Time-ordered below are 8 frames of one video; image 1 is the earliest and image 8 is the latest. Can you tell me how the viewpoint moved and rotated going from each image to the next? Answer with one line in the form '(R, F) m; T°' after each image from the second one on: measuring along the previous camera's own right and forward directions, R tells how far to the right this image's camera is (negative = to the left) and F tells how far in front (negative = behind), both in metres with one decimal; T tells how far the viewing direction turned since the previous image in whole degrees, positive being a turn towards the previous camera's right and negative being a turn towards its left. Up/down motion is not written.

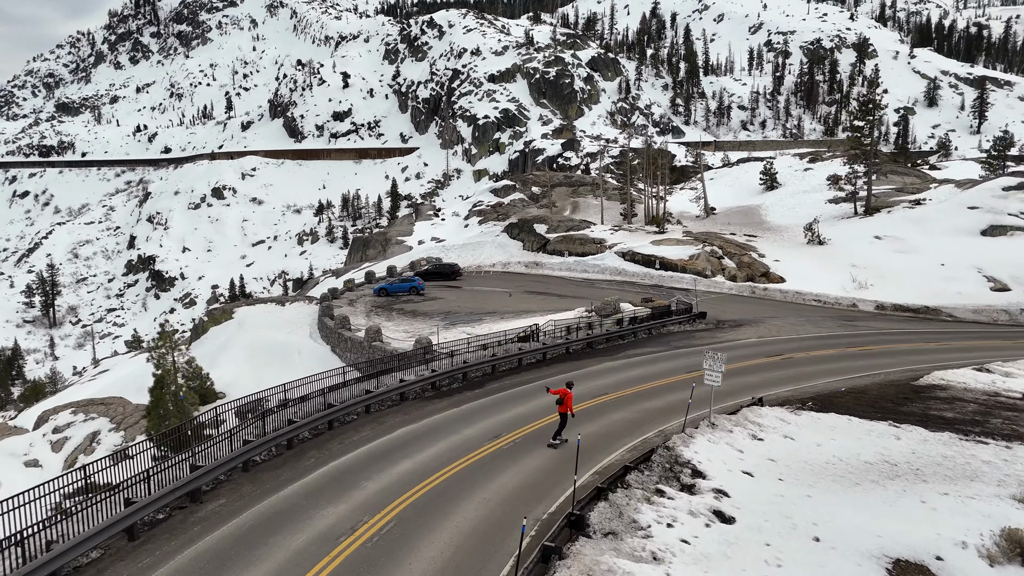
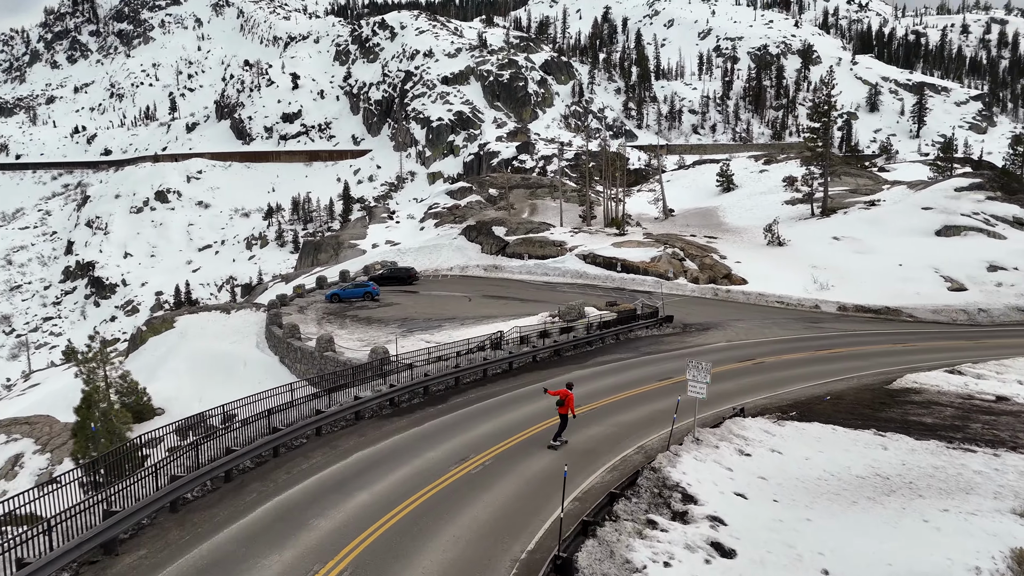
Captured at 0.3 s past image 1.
(-0.2, +1.2) m; +4°
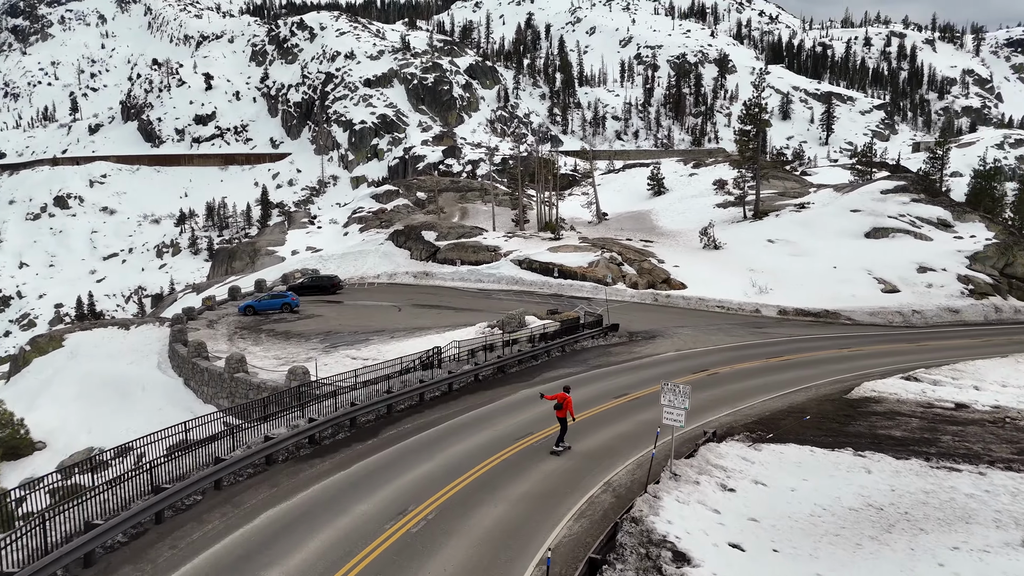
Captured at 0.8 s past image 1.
(-0.3, +2.0) m; +6°
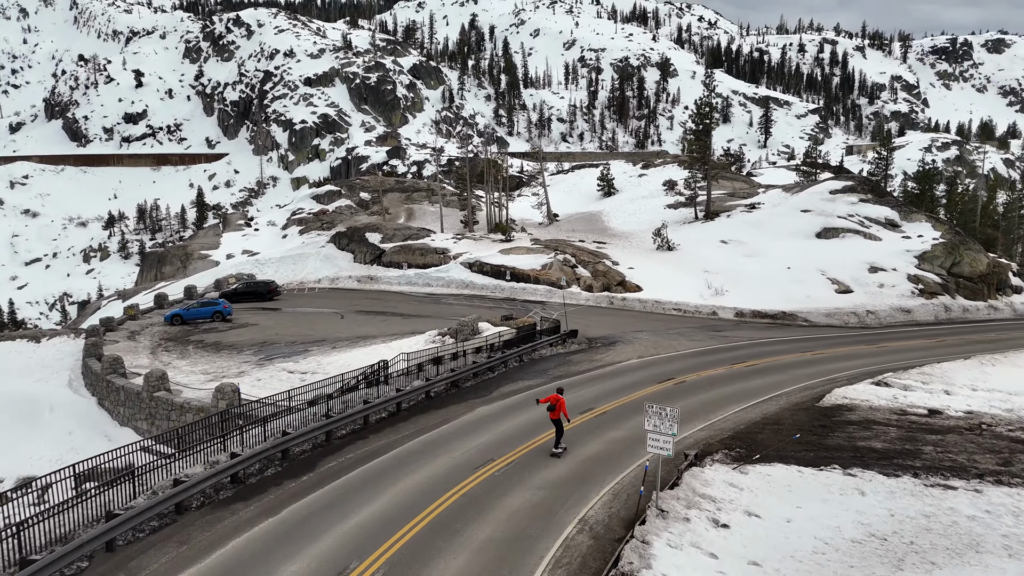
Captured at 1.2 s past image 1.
(-0.2, +1.6) m; +4°
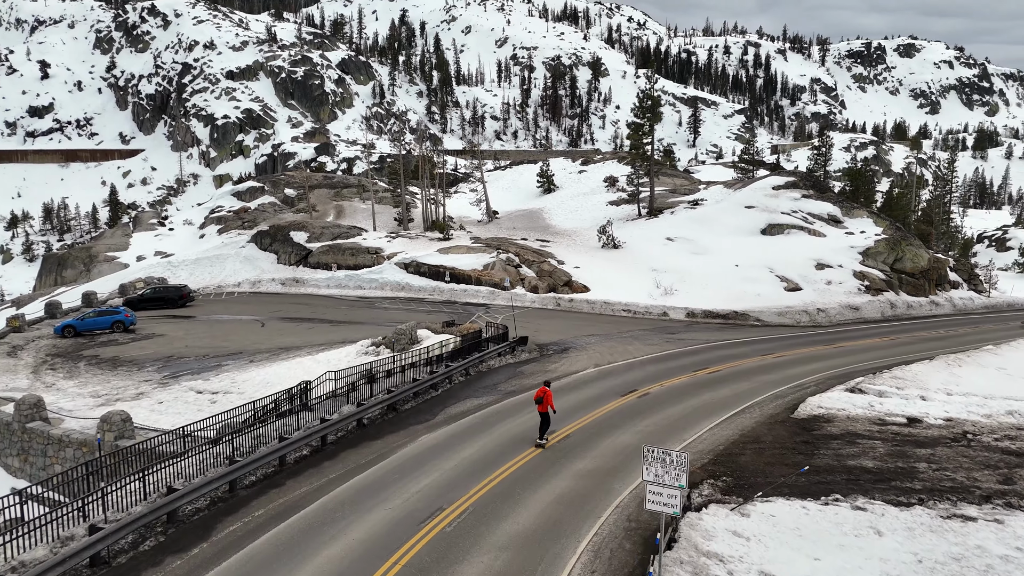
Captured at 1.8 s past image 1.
(-0.2, +2.3) m; +5°
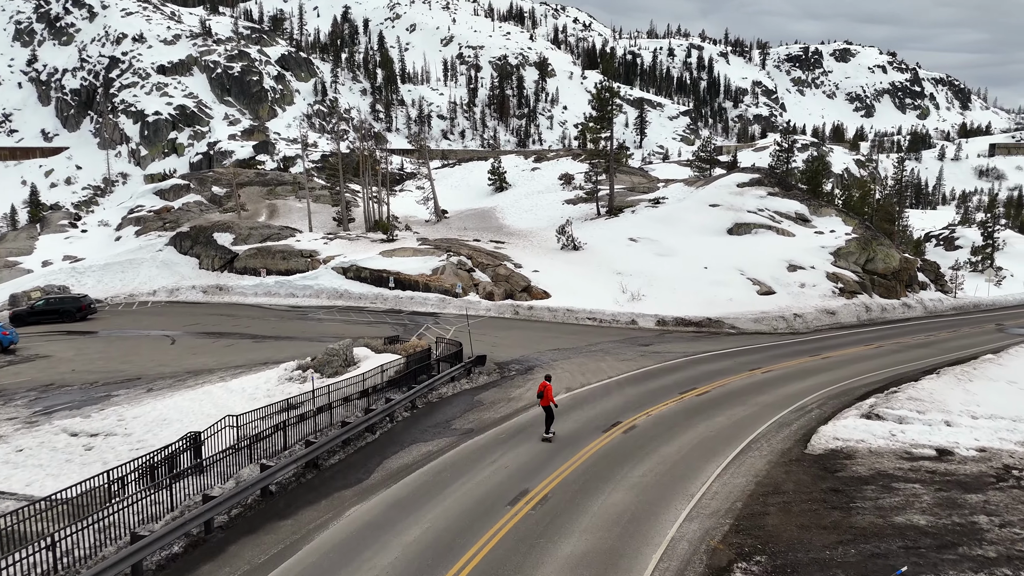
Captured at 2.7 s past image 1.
(-0.2, +3.3) m; +4°
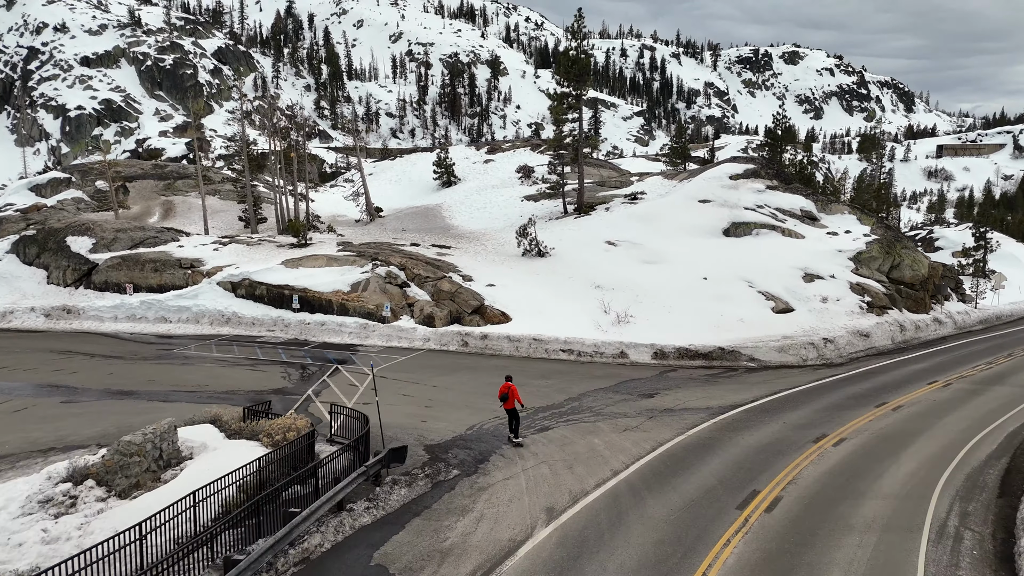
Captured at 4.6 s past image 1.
(+0.2, +7.4) m; +4°
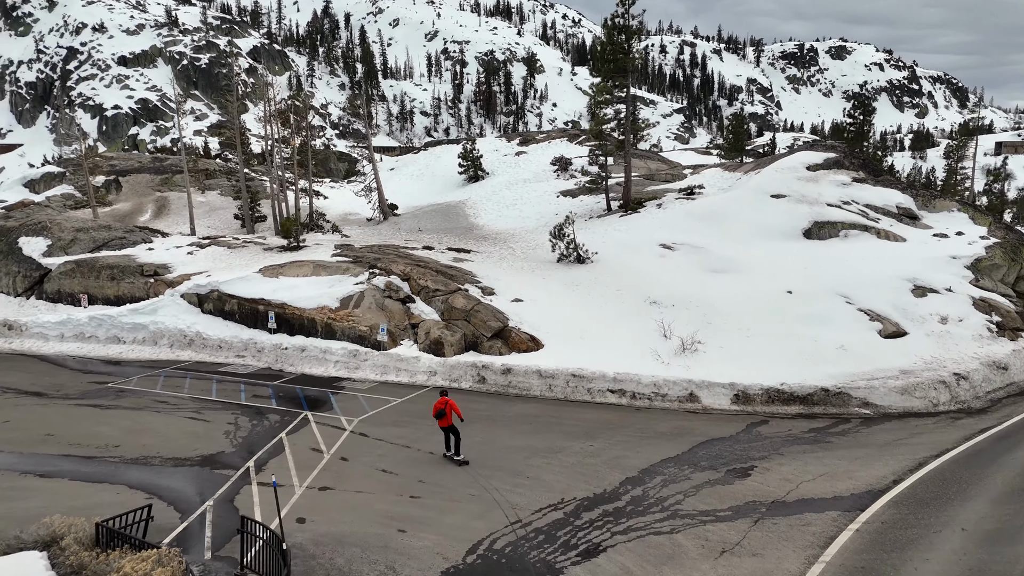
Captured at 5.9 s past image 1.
(+0.1, +5.0) m; -3°
